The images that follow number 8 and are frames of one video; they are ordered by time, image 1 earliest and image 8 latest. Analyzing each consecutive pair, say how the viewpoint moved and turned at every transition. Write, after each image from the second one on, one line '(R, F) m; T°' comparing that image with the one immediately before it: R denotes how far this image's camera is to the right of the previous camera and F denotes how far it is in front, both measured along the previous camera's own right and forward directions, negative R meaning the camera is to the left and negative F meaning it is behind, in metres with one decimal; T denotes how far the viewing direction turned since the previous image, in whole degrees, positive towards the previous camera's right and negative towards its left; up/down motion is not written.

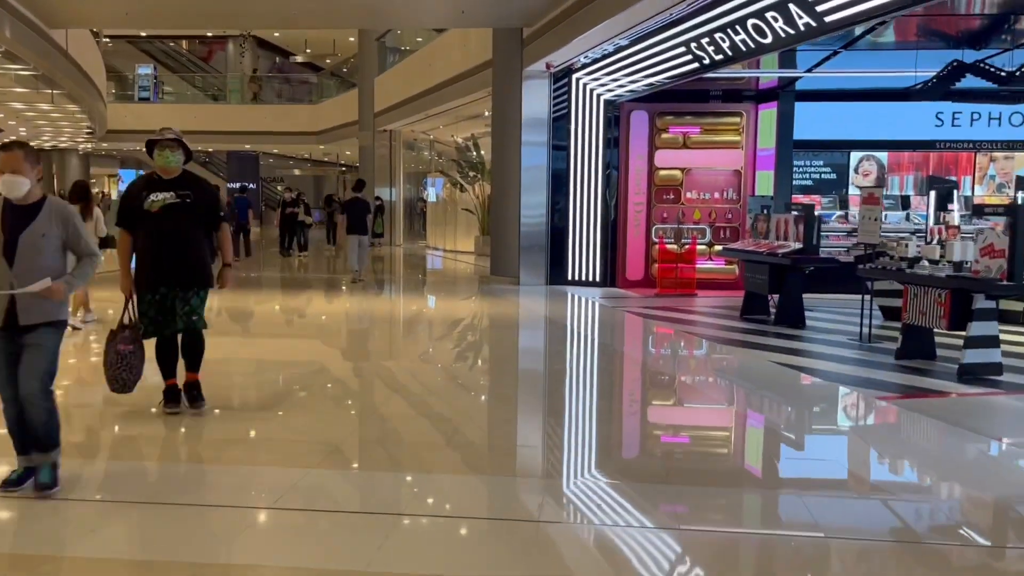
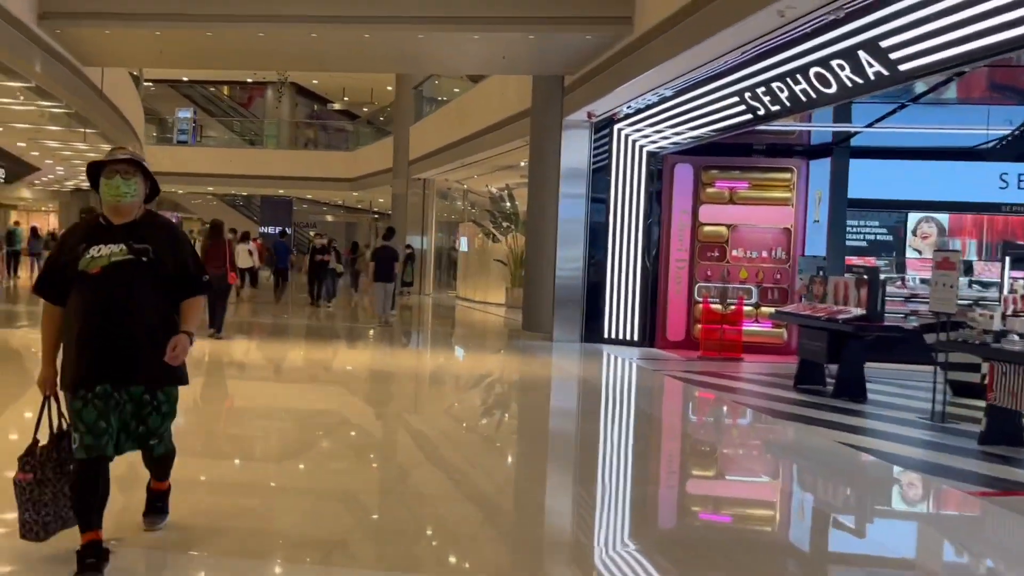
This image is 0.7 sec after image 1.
(-0.1, +0.4) m; -2°
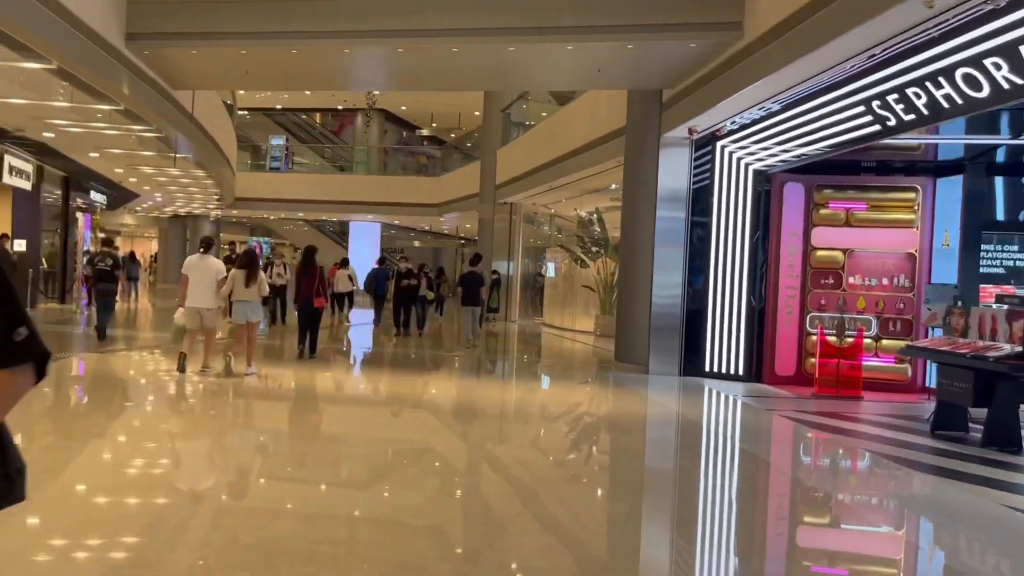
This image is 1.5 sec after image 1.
(-0.1, +0.5) m; -6°
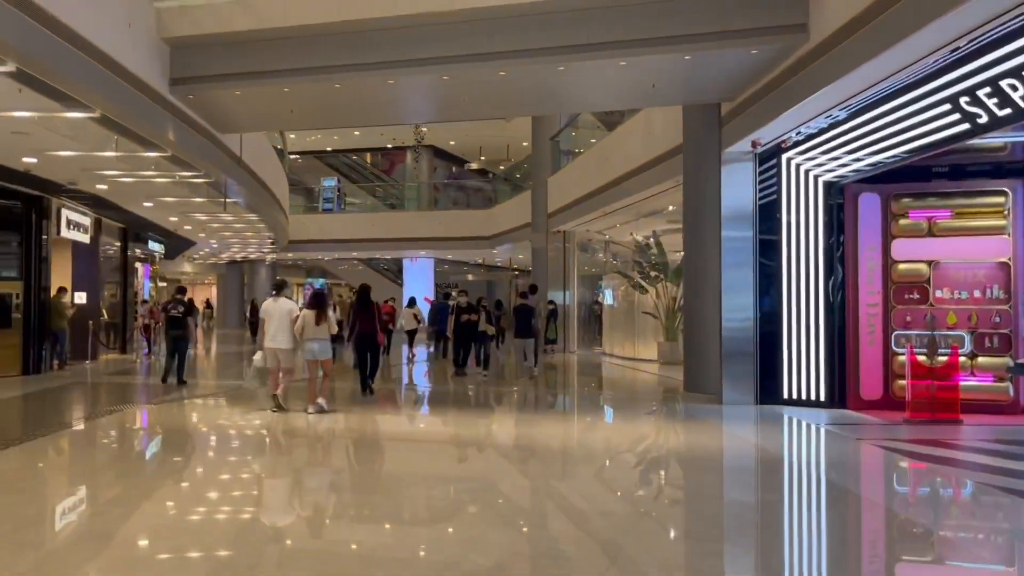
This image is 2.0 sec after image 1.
(0.0, +0.3) m; -4°
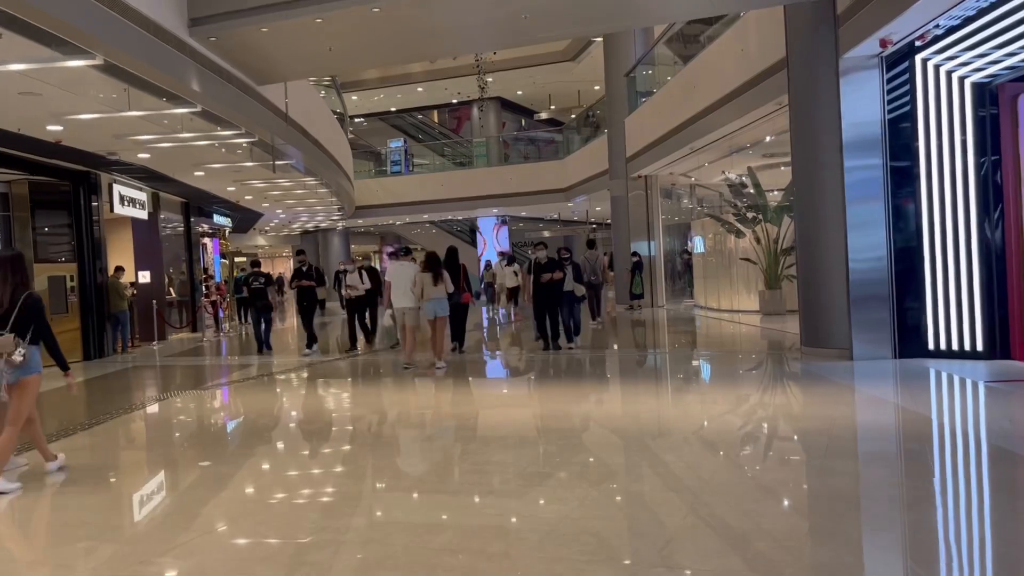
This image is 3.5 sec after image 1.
(0.0, +1.0) m; -5°
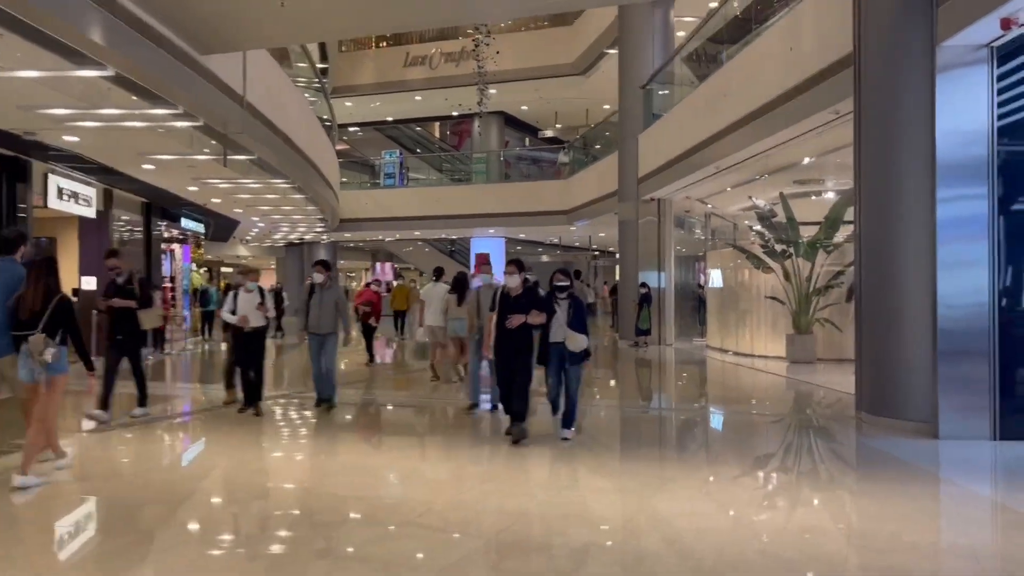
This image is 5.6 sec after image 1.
(0.0, +1.5) m; 0°
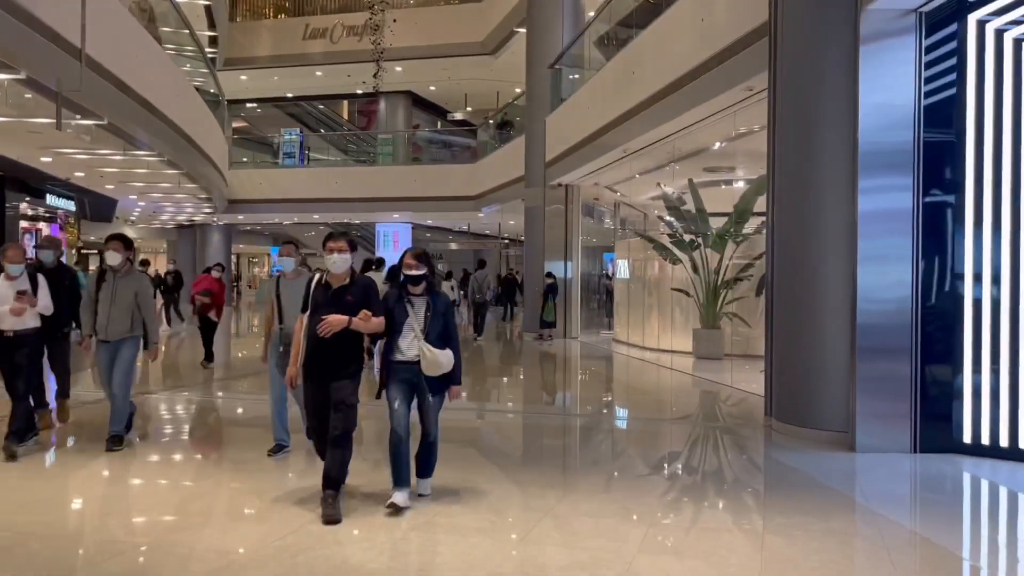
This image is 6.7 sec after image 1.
(+0.3, +0.7) m; +6°
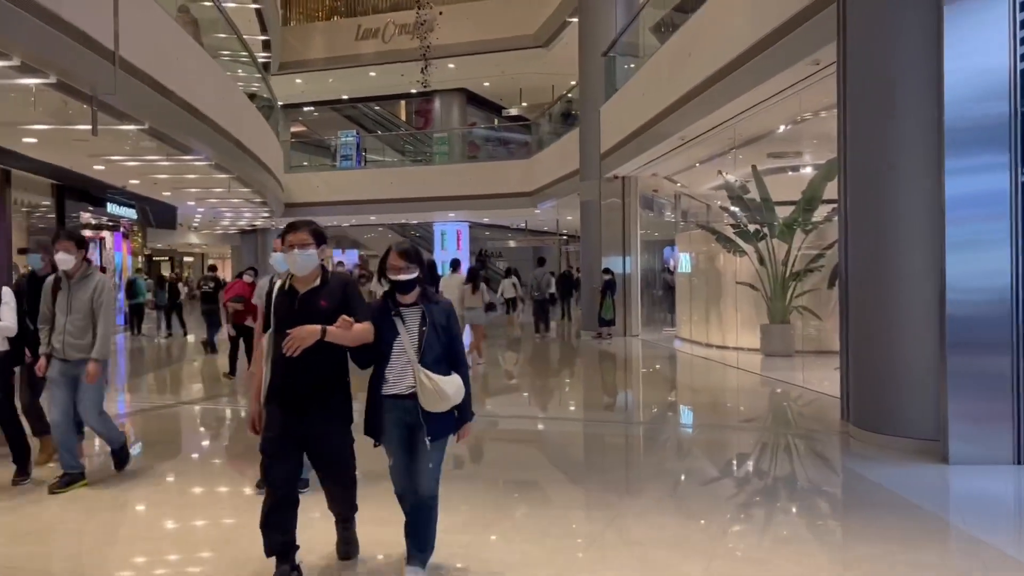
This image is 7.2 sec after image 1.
(+0.1, +0.4) m; -4°
